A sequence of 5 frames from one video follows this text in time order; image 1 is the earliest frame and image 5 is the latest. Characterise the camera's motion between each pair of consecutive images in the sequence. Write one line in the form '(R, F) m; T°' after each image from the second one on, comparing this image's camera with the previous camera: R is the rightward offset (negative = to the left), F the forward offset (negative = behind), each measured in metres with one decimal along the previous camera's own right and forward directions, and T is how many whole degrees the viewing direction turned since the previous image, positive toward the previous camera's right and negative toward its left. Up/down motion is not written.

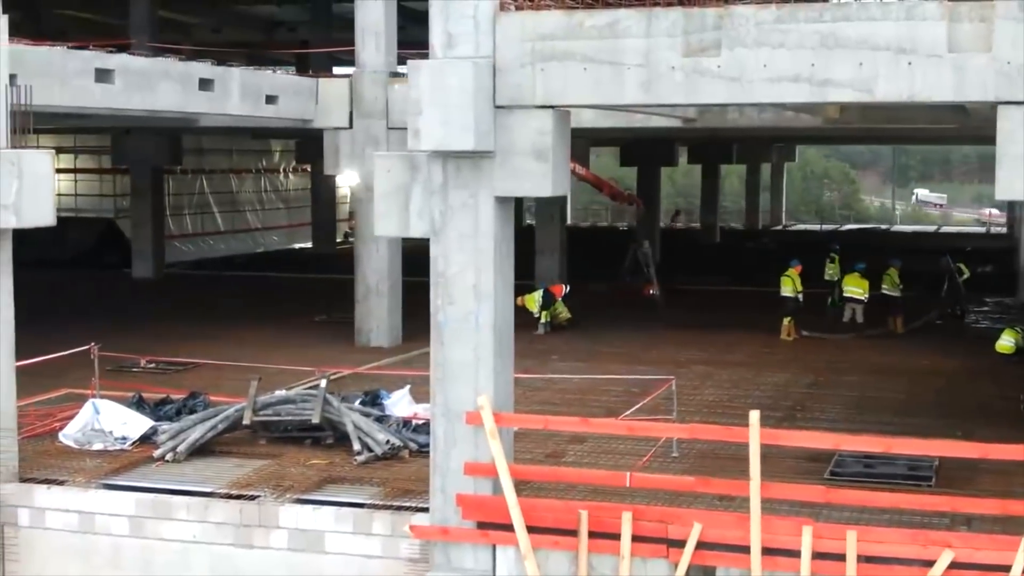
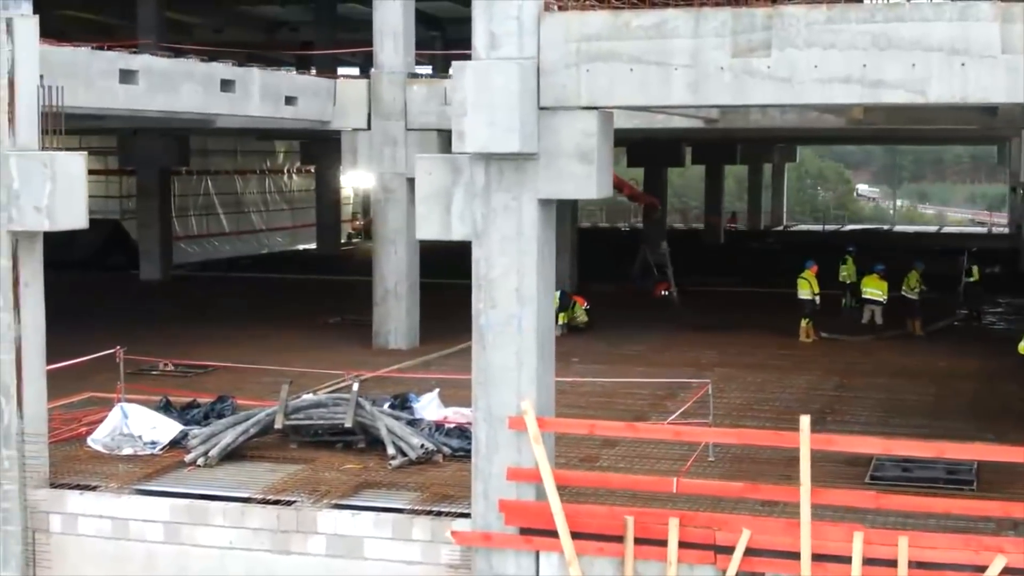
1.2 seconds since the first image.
(-0.4, +0.1) m; 0°
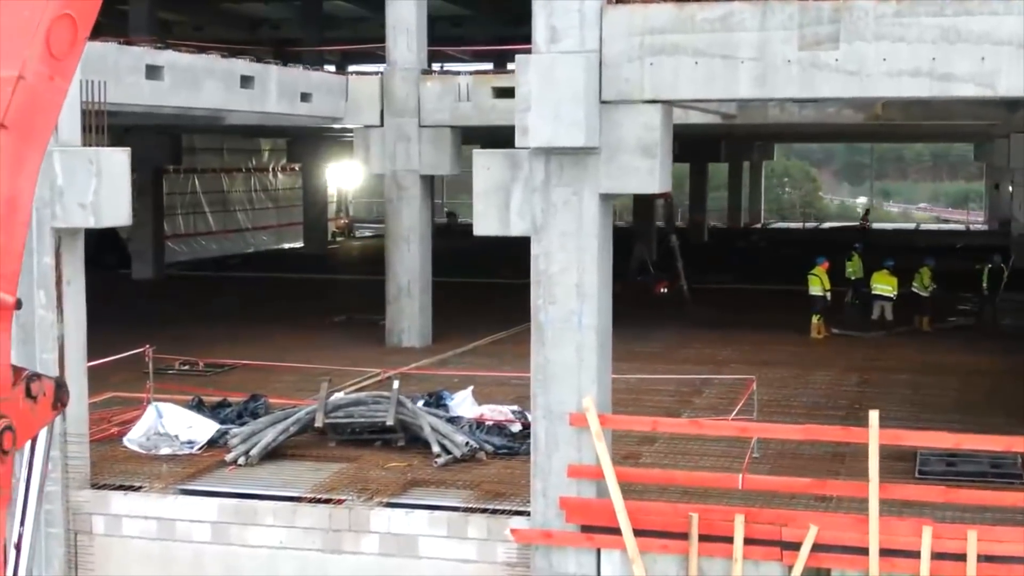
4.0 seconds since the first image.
(-0.7, +0.1) m; +1°
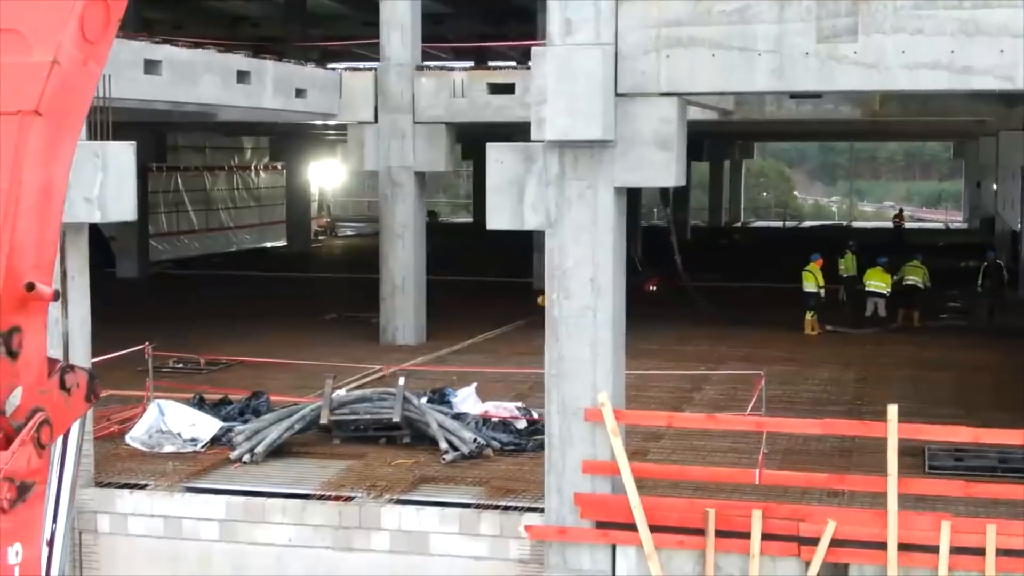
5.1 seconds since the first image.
(-0.3, +0.1) m; +1°
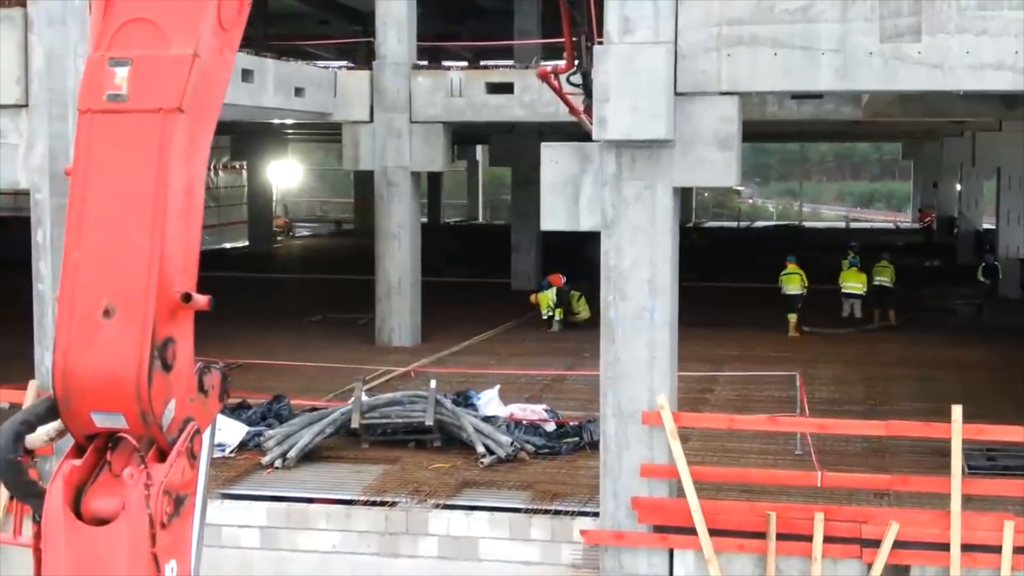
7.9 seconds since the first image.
(-0.9, +0.2) m; +2°
